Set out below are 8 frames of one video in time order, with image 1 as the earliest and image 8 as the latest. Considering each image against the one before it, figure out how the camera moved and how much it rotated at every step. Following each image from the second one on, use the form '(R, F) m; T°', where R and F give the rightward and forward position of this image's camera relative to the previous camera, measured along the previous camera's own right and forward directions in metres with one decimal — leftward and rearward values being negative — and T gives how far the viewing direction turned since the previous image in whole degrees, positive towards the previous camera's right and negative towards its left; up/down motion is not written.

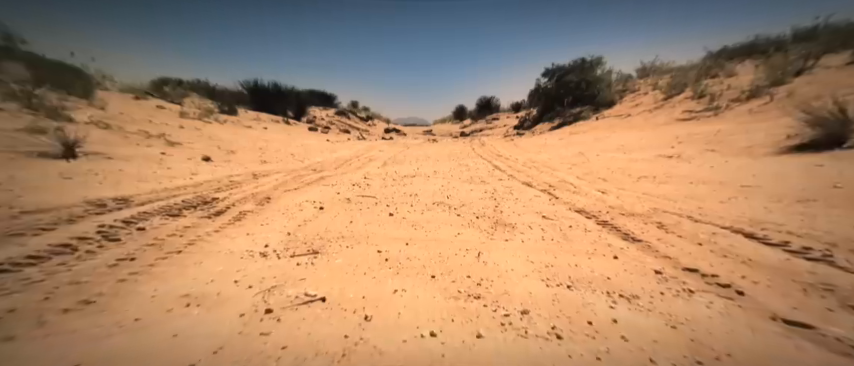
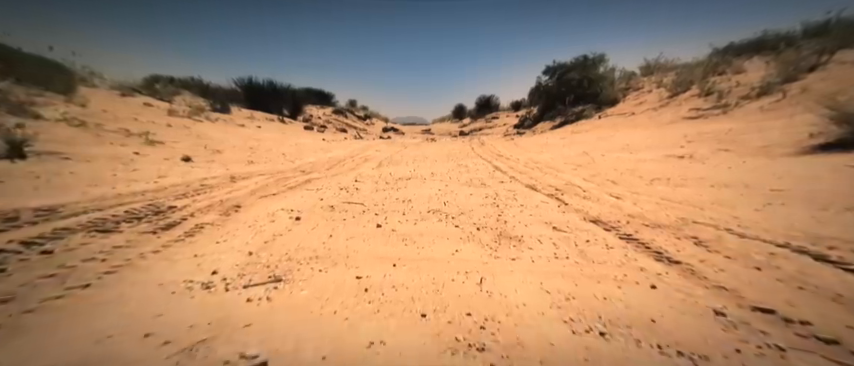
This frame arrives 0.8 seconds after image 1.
(+0.1, +0.5) m; 0°
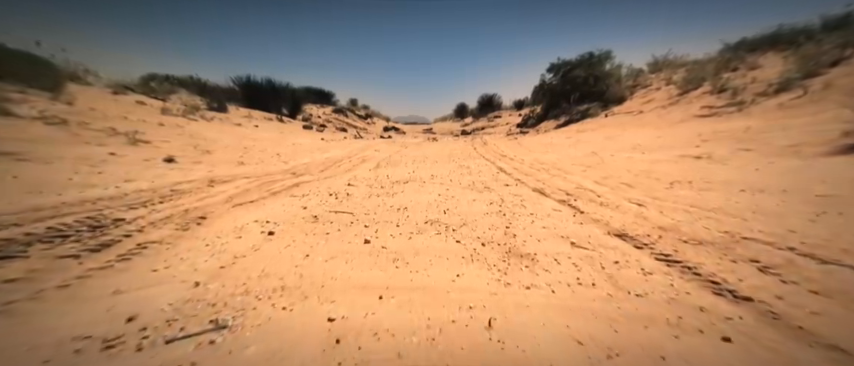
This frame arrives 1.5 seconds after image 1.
(+0.1, +0.5) m; 0°
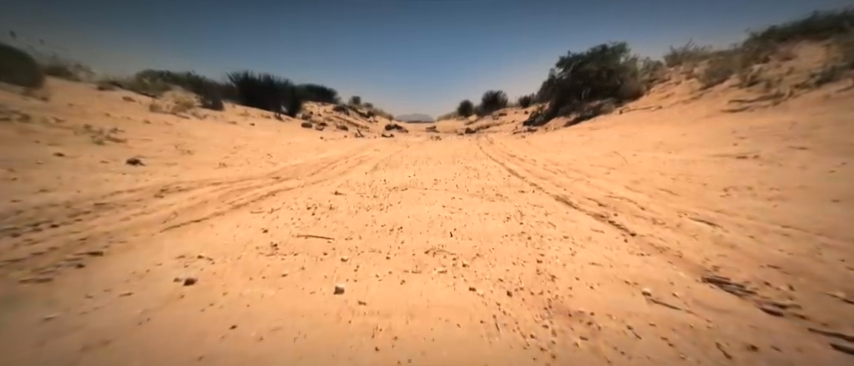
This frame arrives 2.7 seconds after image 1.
(0.0, +0.9) m; -1°
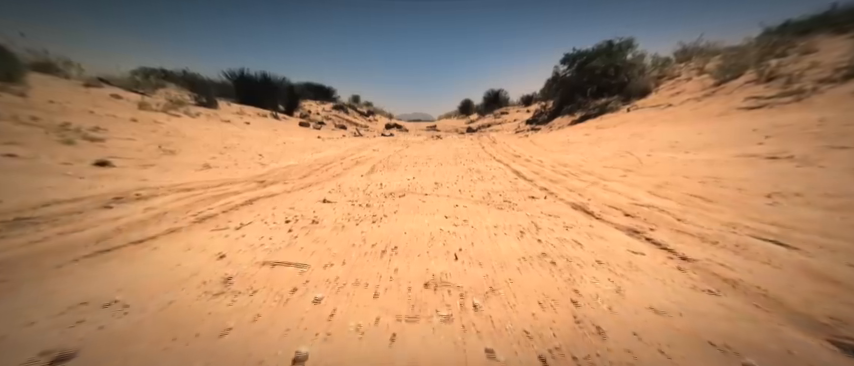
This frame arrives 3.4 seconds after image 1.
(0.0, +0.6) m; 0°
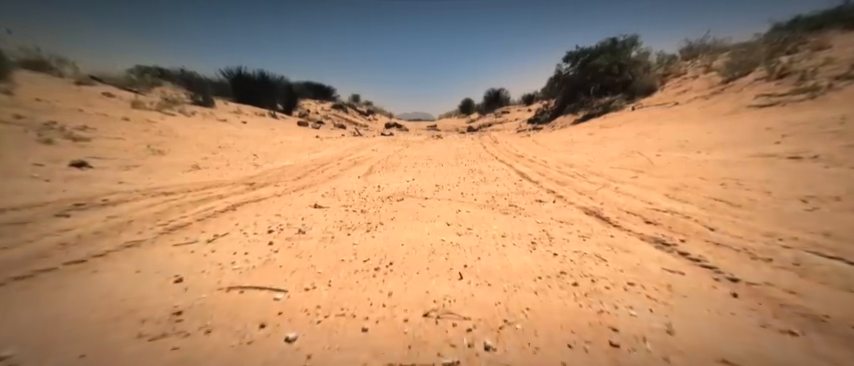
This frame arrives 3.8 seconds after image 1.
(0.0, +0.3) m; 0°
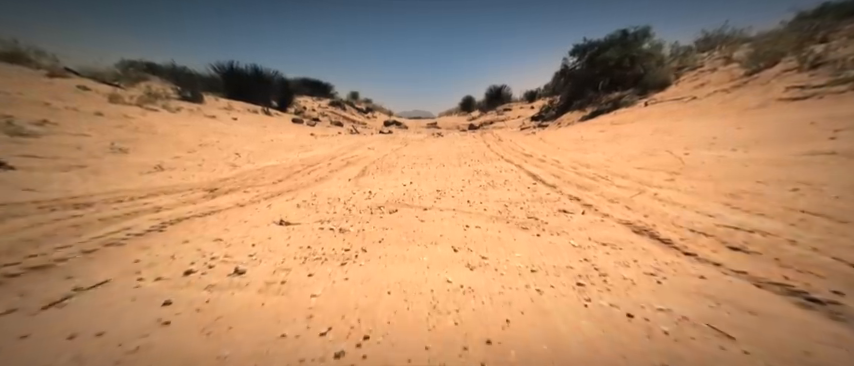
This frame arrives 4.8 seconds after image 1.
(0.0, +0.9) m; 0°
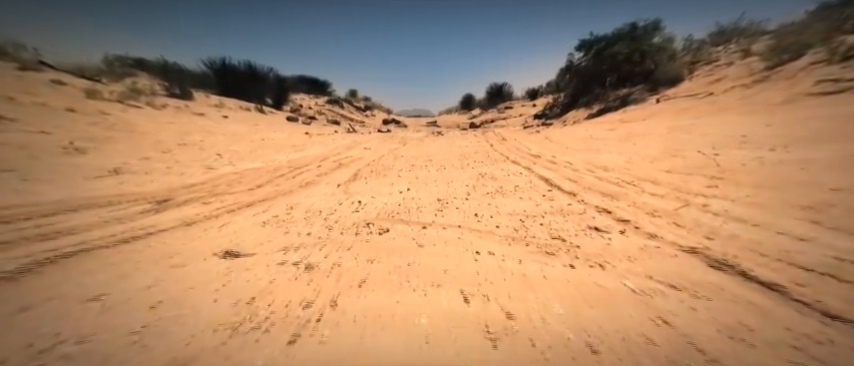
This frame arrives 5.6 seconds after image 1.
(0.0, +0.8) m; 0°
